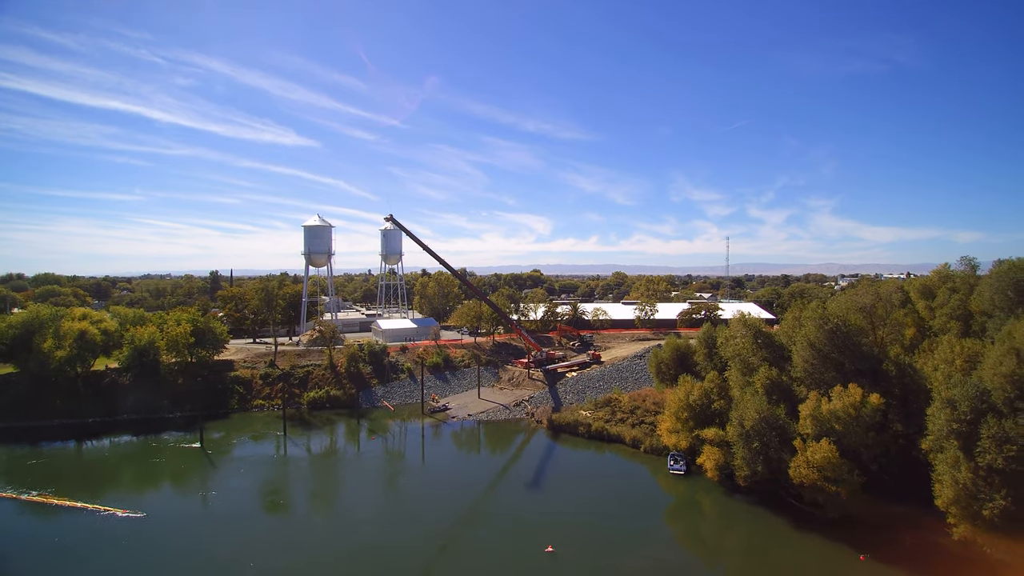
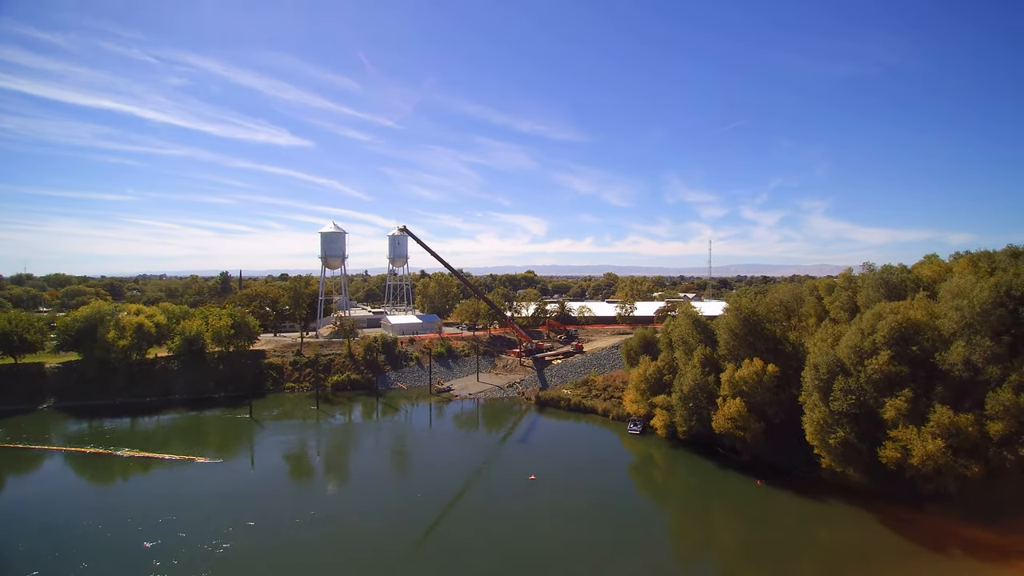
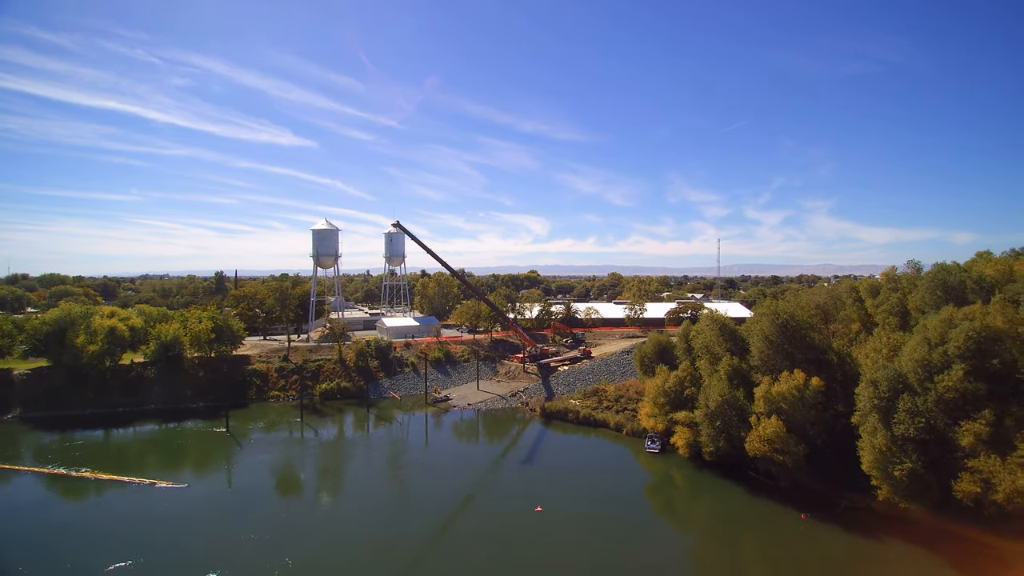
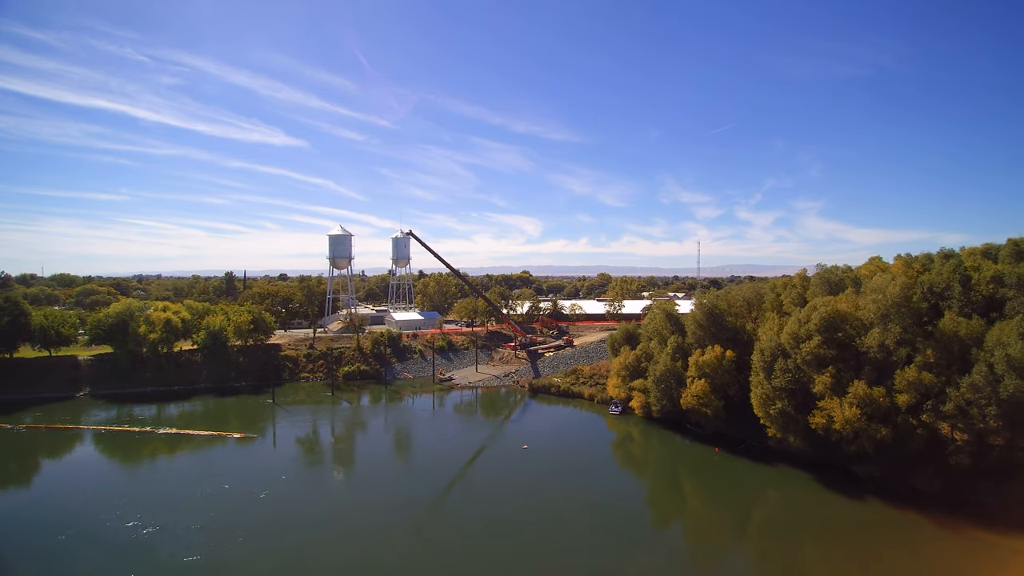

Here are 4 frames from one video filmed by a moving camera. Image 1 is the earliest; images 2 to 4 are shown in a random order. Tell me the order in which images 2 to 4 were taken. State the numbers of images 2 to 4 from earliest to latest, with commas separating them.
3, 2, 4
